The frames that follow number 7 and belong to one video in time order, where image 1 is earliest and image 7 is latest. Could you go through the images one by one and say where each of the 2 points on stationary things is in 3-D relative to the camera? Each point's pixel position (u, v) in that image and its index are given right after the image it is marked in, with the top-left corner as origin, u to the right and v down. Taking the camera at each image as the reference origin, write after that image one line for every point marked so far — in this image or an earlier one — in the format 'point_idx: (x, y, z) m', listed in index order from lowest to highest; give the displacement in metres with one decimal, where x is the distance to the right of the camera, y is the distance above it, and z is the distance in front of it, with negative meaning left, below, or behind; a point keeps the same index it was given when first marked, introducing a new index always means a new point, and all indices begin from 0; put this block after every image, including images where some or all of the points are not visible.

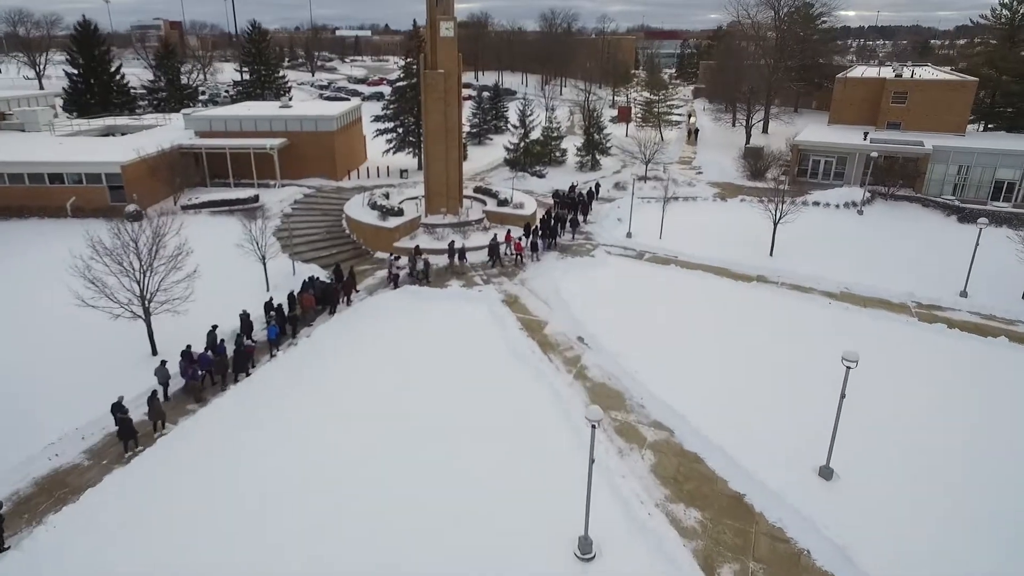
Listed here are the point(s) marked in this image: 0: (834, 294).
0: (+9.8, -0.2, +19.4) m
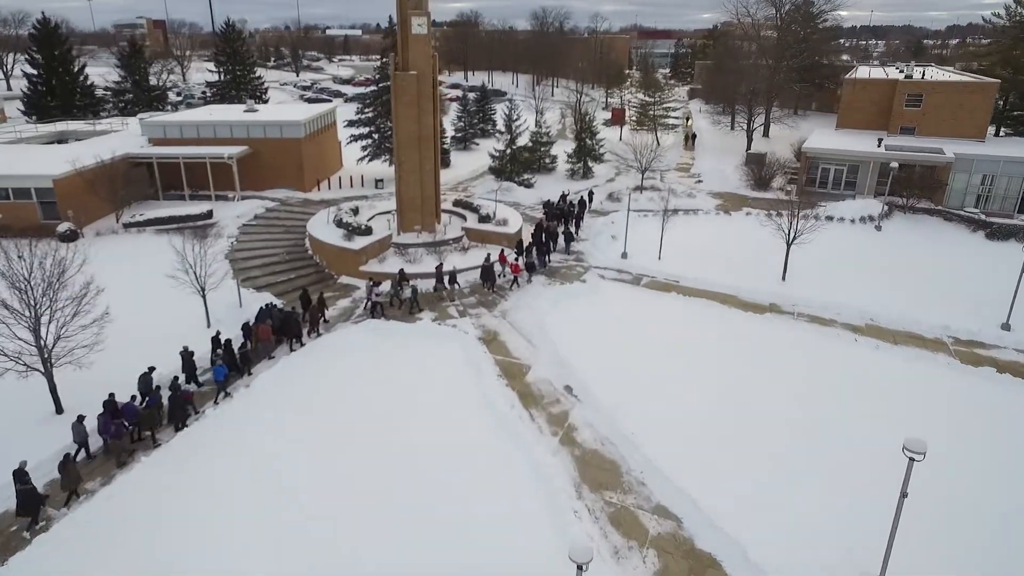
0: (+9.2, -1.0, +16.9) m
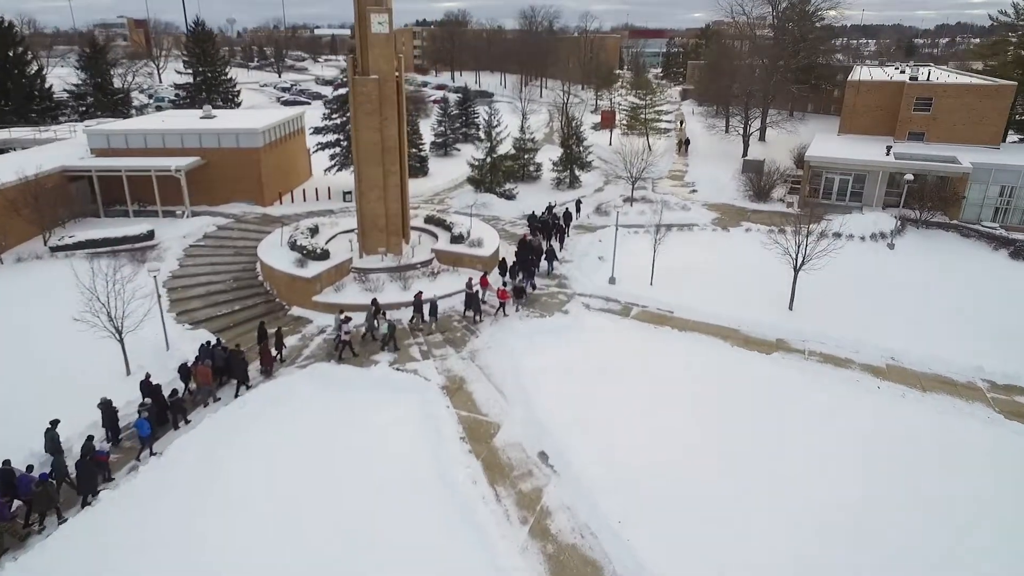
0: (+8.5, -1.9, +14.8) m
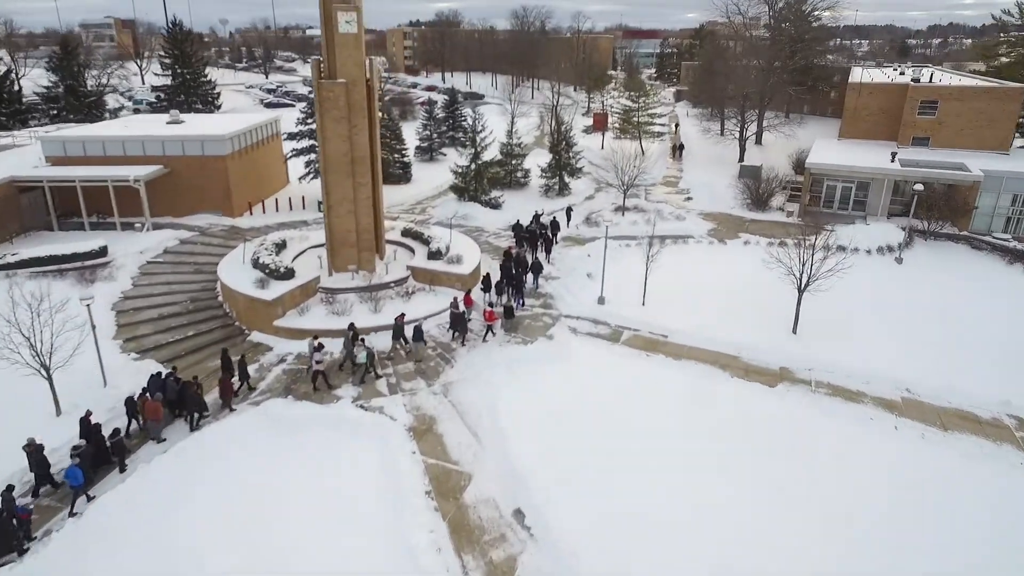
0: (+8.0, -2.4, +13.4) m
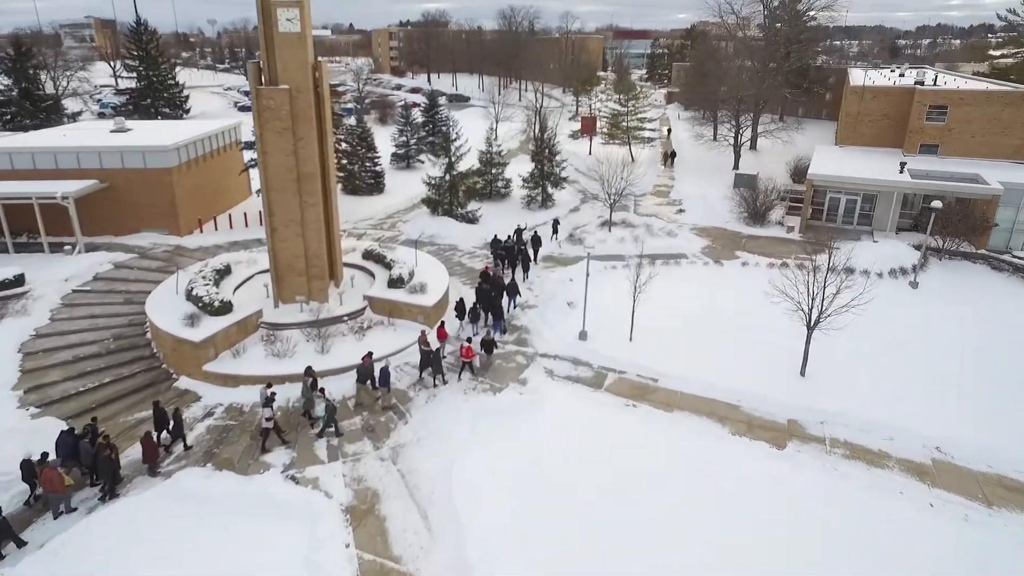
0: (+7.3, -3.2, +11.3) m
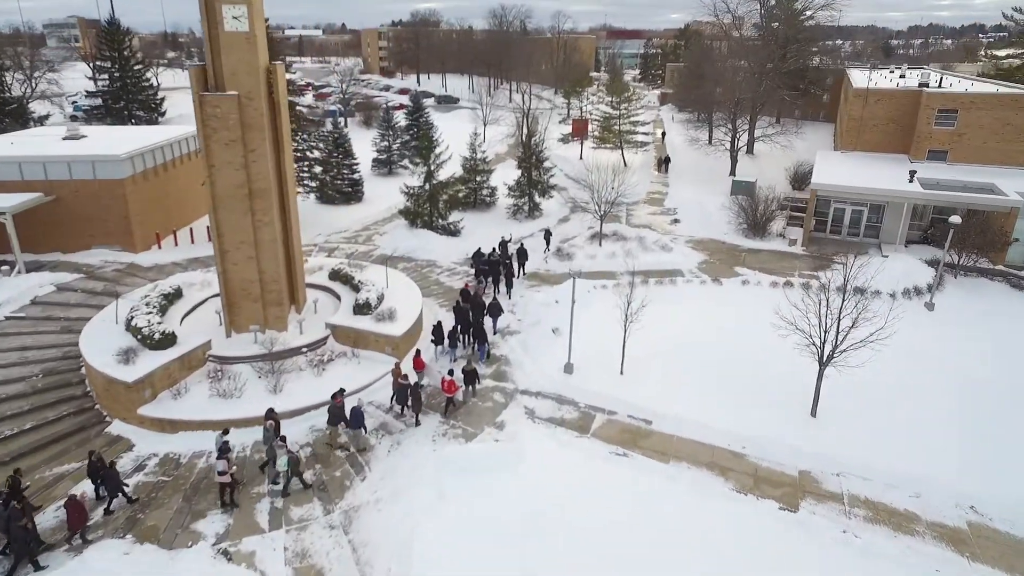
0: (+6.9, -3.8, +9.8) m
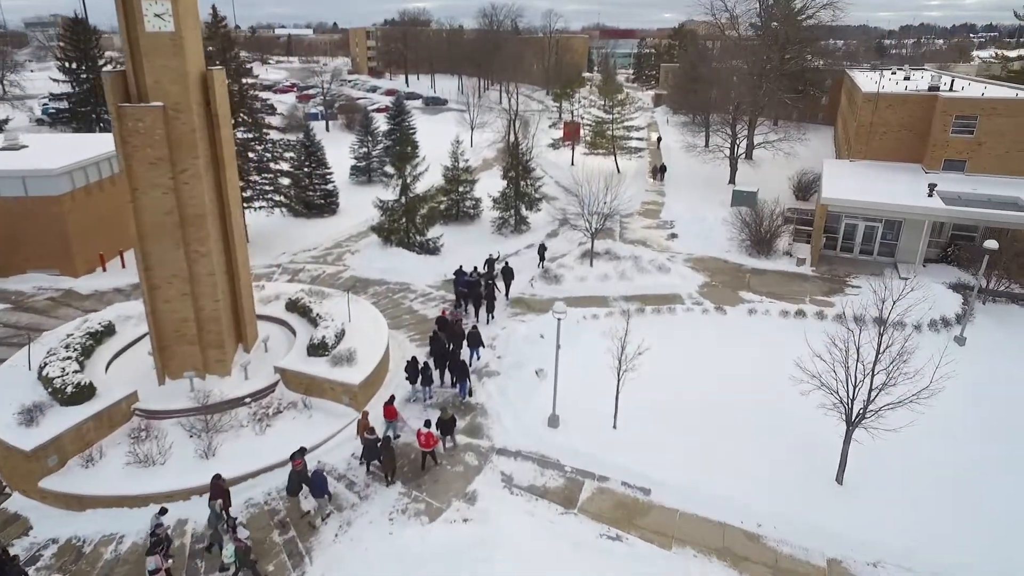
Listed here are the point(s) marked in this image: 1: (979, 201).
0: (+6.5, -4.6, +8.0) m
1: (+14.0, +2.7, +19.1) m
